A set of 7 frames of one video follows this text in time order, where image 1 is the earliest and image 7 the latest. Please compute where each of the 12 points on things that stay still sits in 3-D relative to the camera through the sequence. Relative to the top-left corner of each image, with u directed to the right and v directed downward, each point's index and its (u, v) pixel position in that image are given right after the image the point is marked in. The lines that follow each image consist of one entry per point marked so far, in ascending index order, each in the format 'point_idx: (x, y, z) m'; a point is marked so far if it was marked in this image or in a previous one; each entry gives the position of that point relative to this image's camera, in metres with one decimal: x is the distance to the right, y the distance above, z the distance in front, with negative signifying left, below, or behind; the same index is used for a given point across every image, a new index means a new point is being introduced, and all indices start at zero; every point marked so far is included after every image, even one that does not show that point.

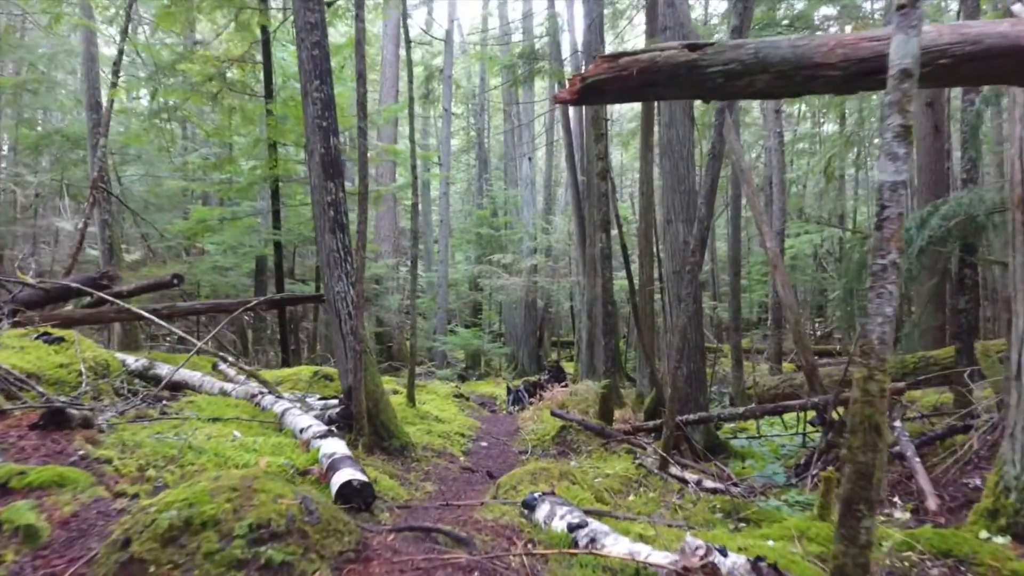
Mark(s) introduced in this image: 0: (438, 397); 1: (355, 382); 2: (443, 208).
0: (-1.2, -1.8, +8.3) m
1: (-1.4, -0.8, +4.5) m
2: (-2.3, +2.8, +17.4) m
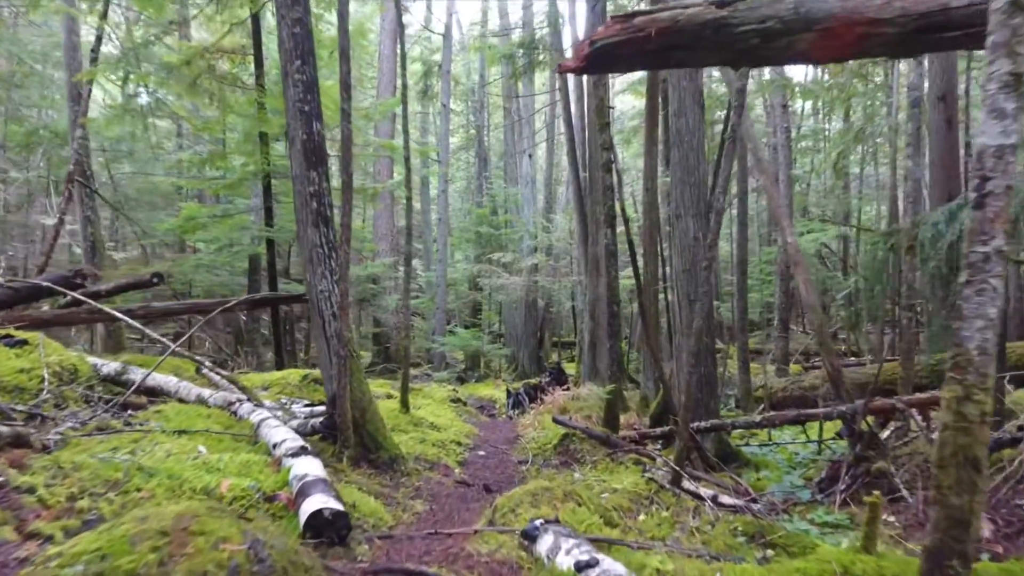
0: (-1.2, -1.8, +7.9) m
1: (-1.4, -0.8, +4.1) m
2: (-2.4, +2.8, +17.1) m
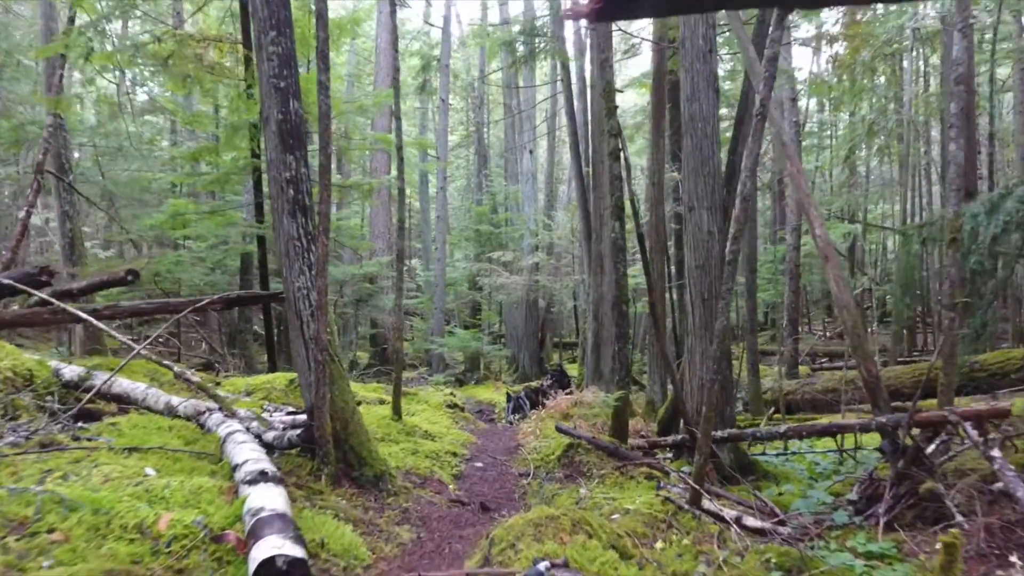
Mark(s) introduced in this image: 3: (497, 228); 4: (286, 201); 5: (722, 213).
0: (-1.2, -1.7, +7.5) m
1: (-1.4, -0.8, +3.7) m
2: (-2.3, +2.8, +16.6) m
3: (-0.5, +2.1, +18.1) m
4: (-1.7, +0.7, +3.9) m
5: (+2.4, +0.9, +5.9) m
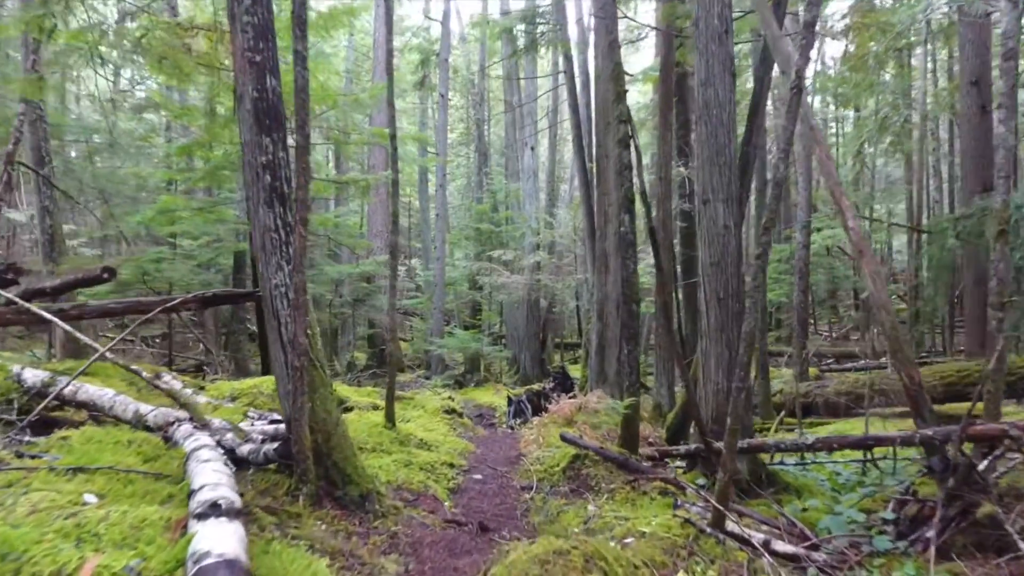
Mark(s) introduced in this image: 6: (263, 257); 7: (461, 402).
0: (-1.2, -1.7, +7.1) m
1: (-1.4, -0.8, +3.3) m
2: (-2.3, +2.8, +16.2) m
3: (-0.5, +2.1, +17.7) m
4: (-1.7, +0.7, +3.5) m
5: (+2.4, +0.9, +5.5) m
6: (-1.7, +0.2, +3.5) m
7: (-1.0, -2.4, +10.5) m
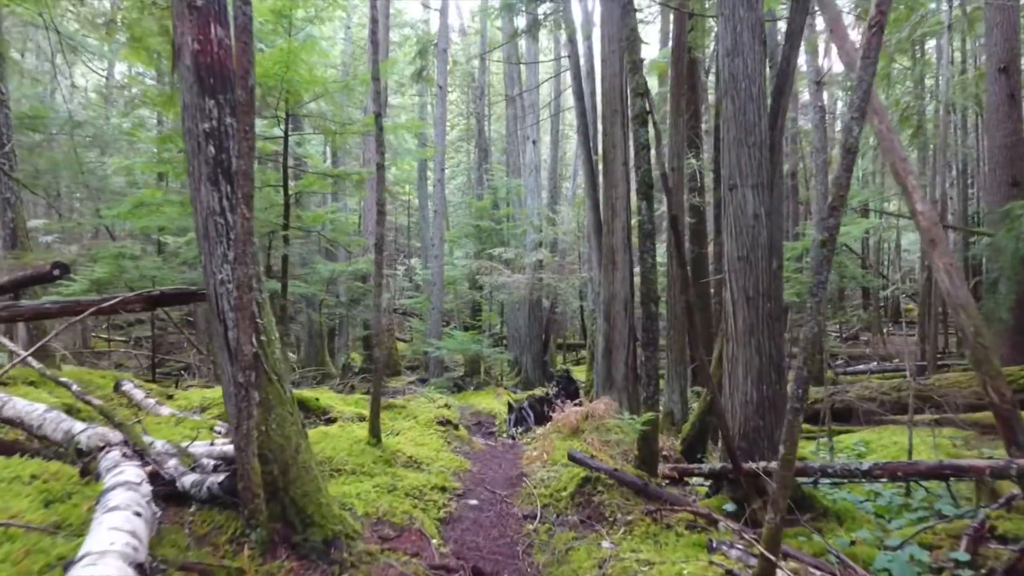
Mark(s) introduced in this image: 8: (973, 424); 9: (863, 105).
0: (-1.2, -1.7, +6.4) m
1: (-1.4, -0.8, +2.6) m
2: (-2.3, +2.8, +15.6) m
3: (-0.5, +2.2, +17.0) m
4: (-1.7, +0.7, +2.8) m
5: (+2.4, +0.9, +4.8) m
6: (-1.7, +0.2, +2.9) m
7: (-1.0, -2.3, +9.9) m
8: (+6.4, -1.9, +7.0) m
9: (+1.7, +0.9, +2.5) m
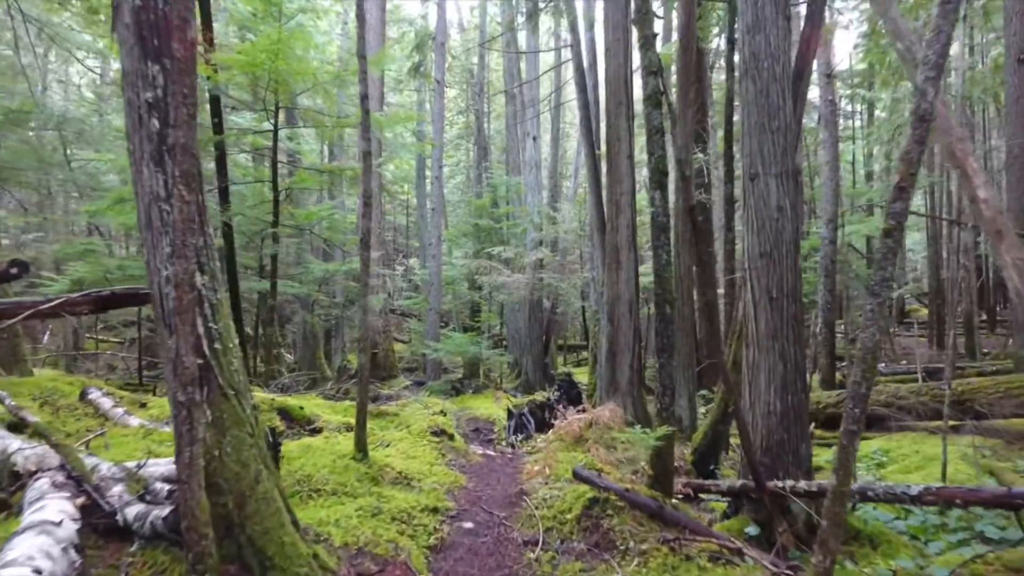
0: (-1.2, -1.7, +6.0) m
1: (-1.4, -0.8, +2.2) m
2: (-2.3, +2.8, +15.1) m
3: (-0.5, +2.1, +16.6) m
4: (-1.7, +0.7, +2.4) m
5: (+2.4, +0.9, +4.4) m
6: (-1.7, +0.2, +2.4) m
7: (-1.0, -2.3, +9.5) m
8: (+6.4, -1.9, +6.6) m
9: (+1.7, +0.9, +2.1) m
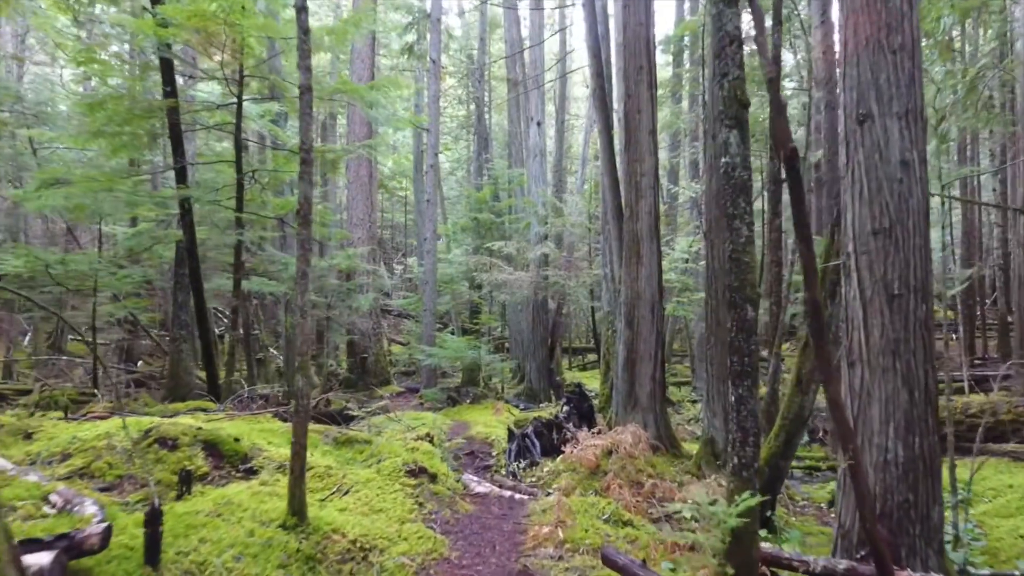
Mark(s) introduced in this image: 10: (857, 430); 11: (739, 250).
0: (-1.2, -1.6, +4.6) m
1: (-1.4, -0.7, +0.8) m
2: (-2.2, +2.8, +13.8) m
3: (-0.4, +2.2, +15.2) m
4: (-1.7, +0.8, +1.0) m
5: (+2.4, +1.0, +3.0) m
6: (-1.7, +0.3, +1.1) m
7: (-1.0, -2.3, +8.1) m
8: (+6.4, -1.8, +5.2) m
9: (+1.7, +1.0, +0.7) m
10: (+2.1, -0.9, +3.1) m
11: (+1.2, +0.2, +2.7) m
